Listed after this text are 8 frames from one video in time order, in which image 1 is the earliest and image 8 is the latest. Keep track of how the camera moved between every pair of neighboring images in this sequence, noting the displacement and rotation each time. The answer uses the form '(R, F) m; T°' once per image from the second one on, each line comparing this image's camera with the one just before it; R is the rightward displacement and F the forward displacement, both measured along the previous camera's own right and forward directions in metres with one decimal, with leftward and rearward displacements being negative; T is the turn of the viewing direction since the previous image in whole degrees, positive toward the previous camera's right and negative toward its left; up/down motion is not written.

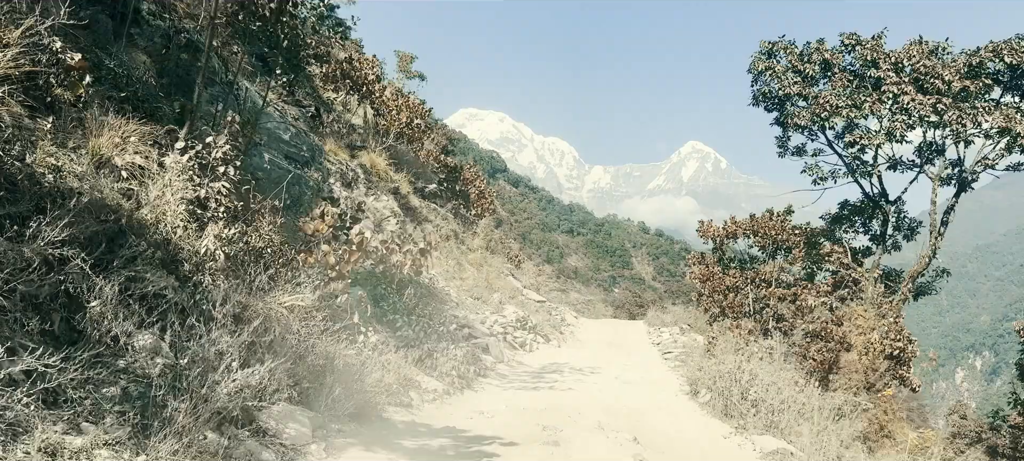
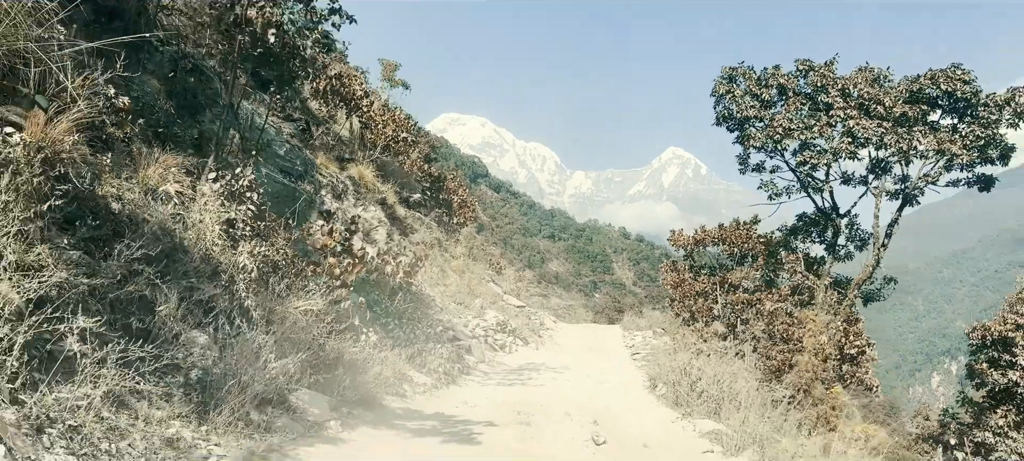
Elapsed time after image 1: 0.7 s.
(0.0, -1.0) m; +1°
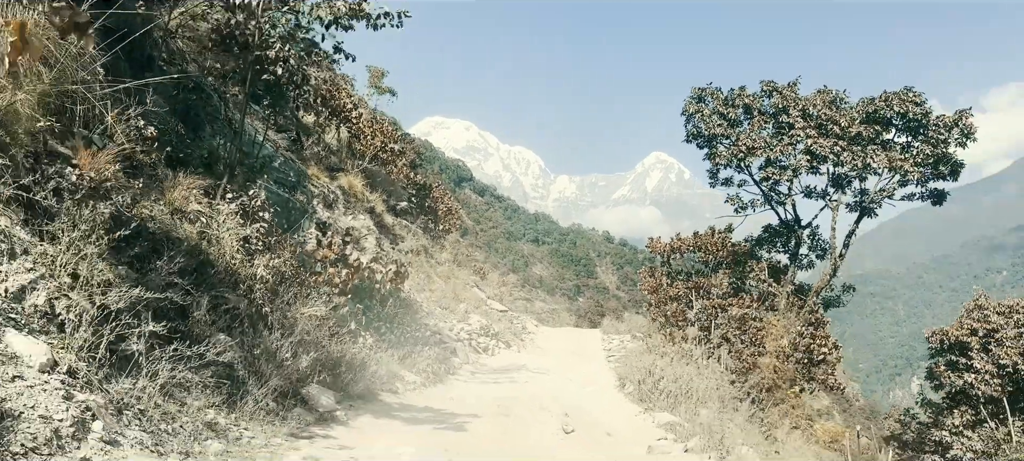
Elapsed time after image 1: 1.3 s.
(0.0, -0.8) m; +1°
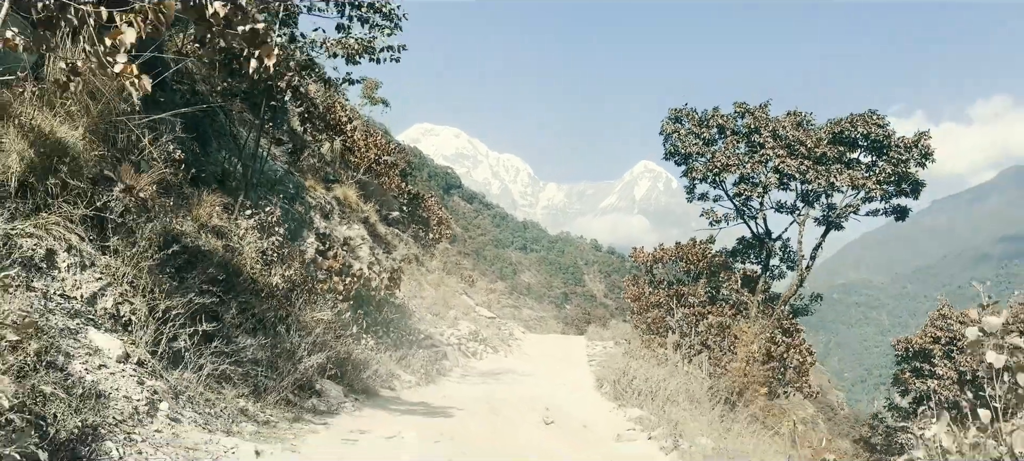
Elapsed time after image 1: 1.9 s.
(0.0, -0.9) m; +1°
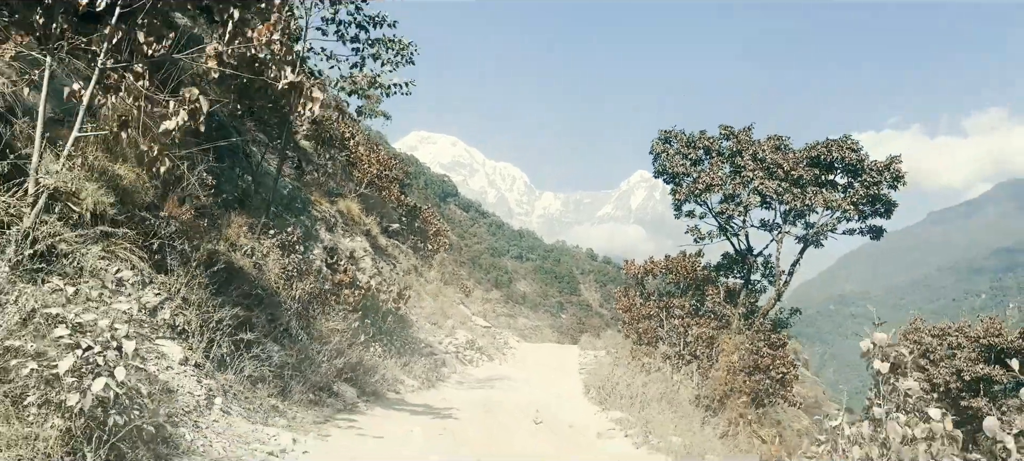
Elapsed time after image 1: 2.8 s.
(0.0, -0.9) m; 0°
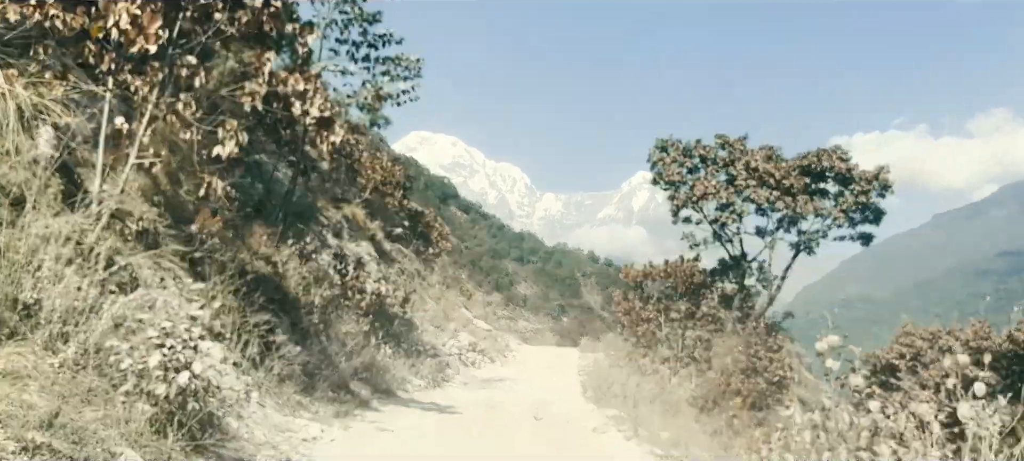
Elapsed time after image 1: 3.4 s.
(0.0, -0.7) m; 0°
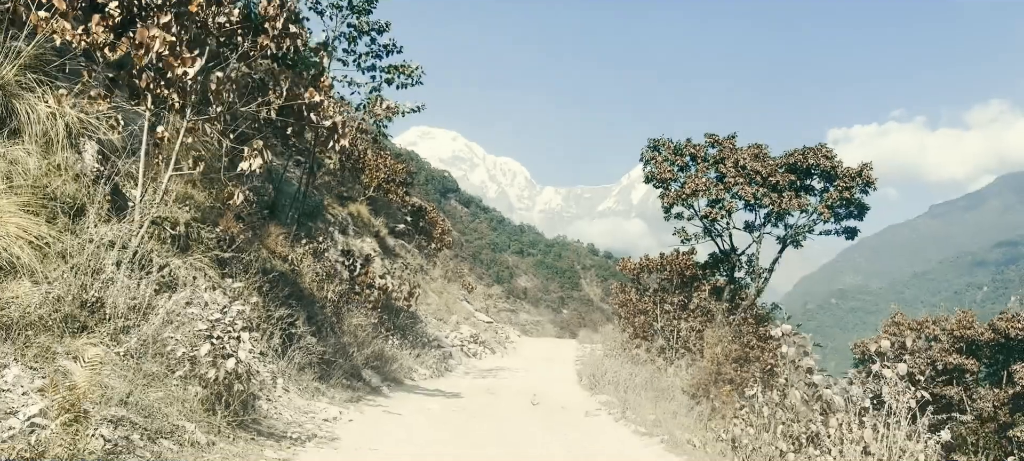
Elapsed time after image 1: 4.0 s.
(0.0, -0.7) m; 0°
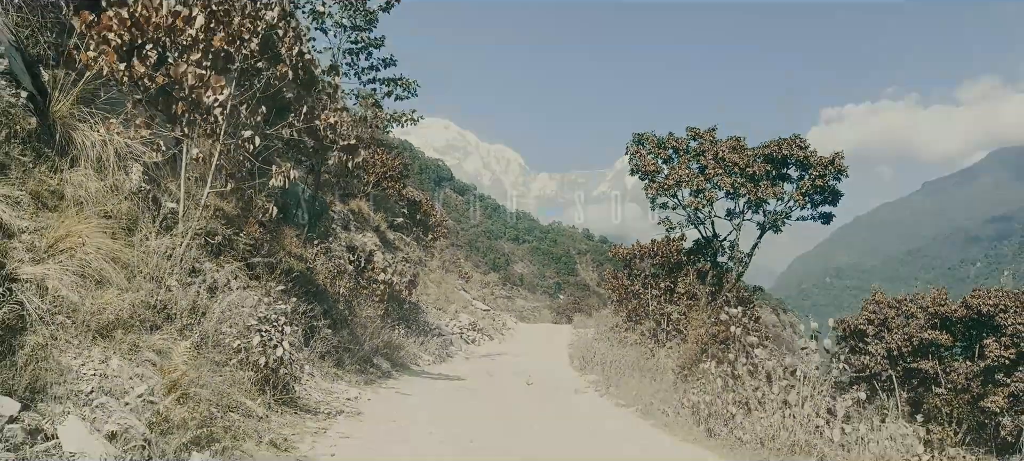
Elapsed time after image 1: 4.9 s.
(0.0, -1.0) m; 0°
